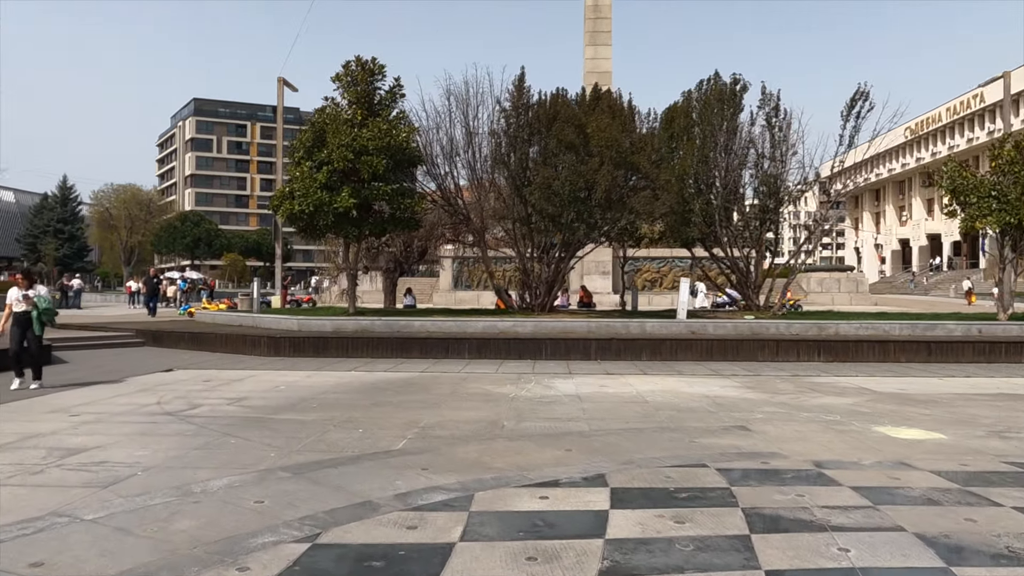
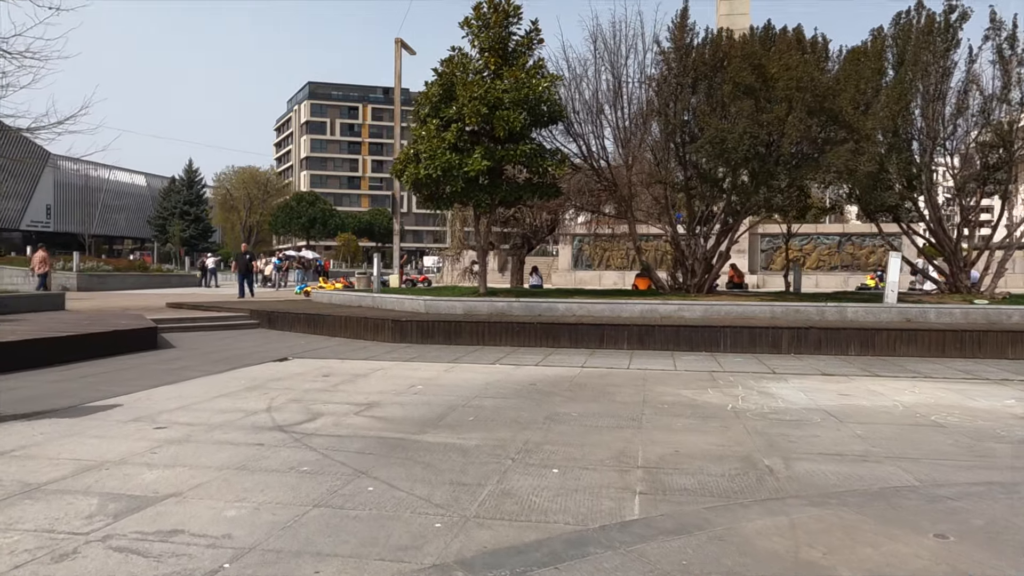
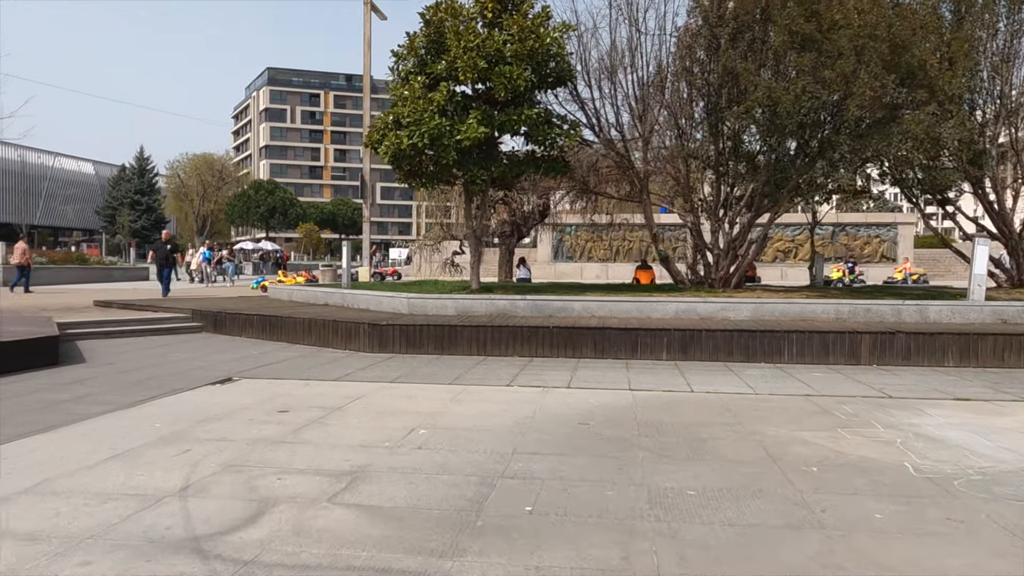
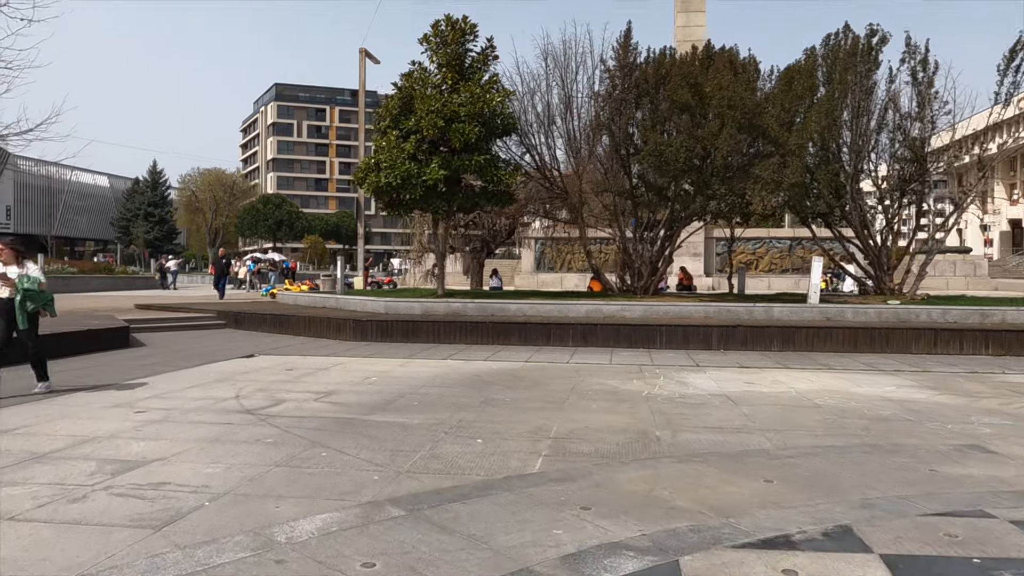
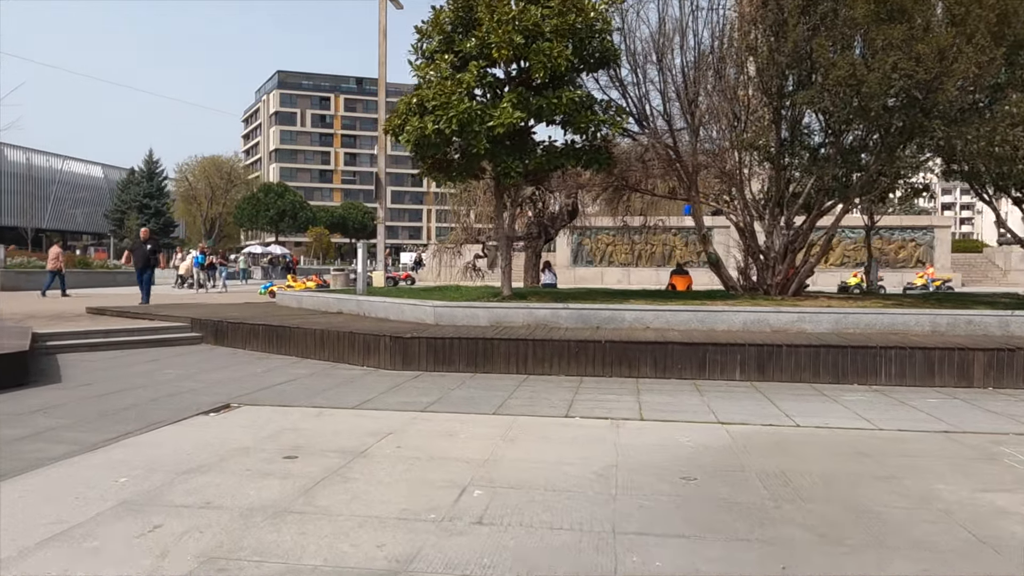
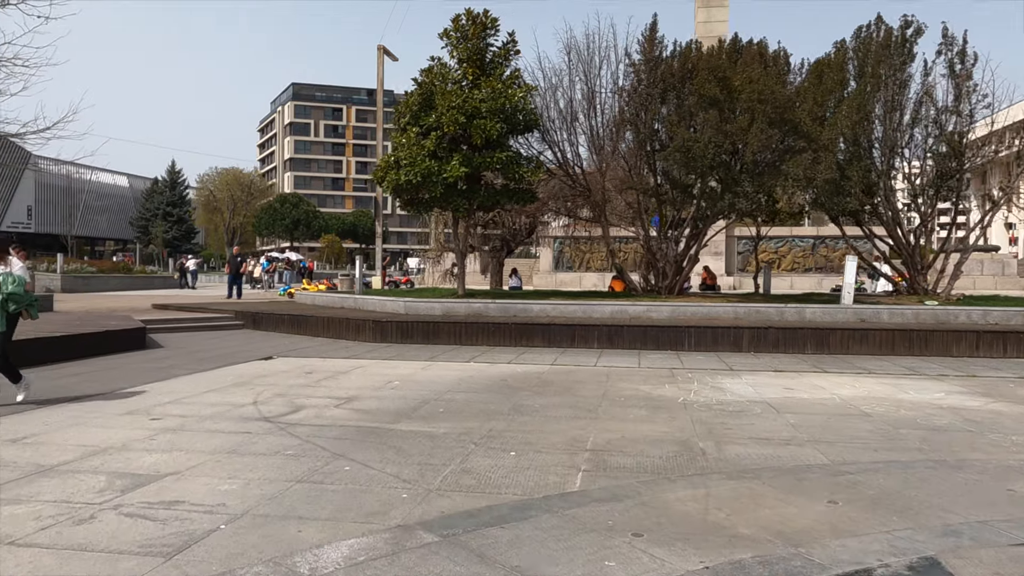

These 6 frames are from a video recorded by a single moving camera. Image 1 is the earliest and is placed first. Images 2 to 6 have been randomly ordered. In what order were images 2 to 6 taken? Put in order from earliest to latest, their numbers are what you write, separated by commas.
4, 6, 2, 3, 5
